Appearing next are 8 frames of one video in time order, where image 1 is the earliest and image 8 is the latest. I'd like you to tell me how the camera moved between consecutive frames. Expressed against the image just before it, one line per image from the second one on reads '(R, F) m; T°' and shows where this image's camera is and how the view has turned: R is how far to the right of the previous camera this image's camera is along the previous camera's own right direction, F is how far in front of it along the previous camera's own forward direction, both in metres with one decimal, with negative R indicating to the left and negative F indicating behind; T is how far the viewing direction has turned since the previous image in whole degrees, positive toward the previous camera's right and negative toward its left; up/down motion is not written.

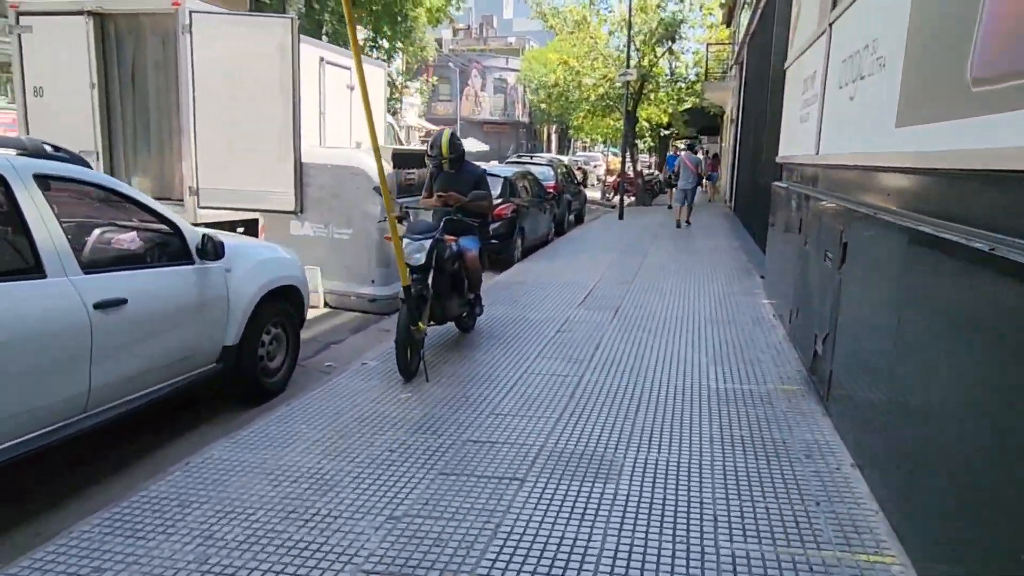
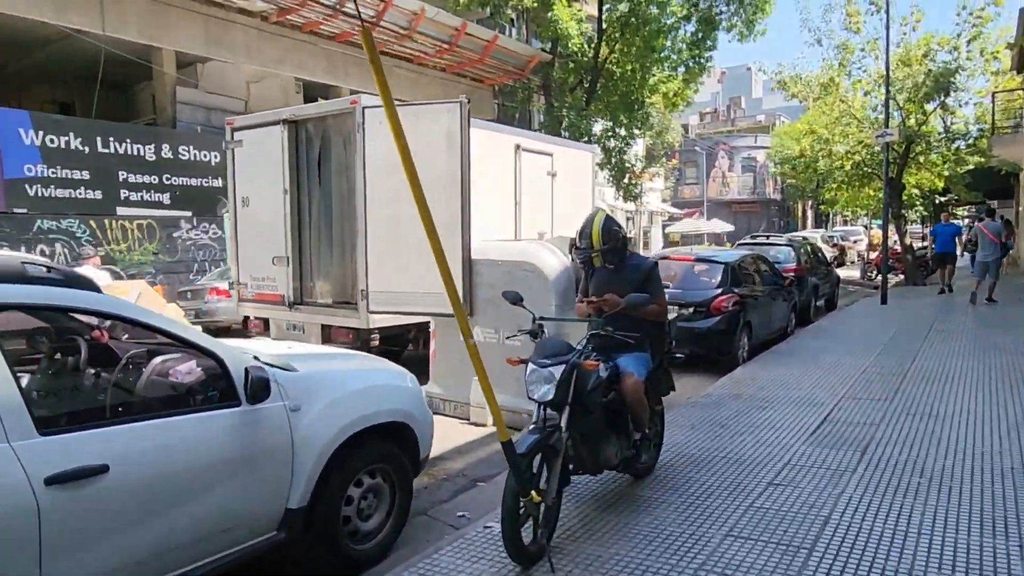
(+0.6, +1.8) m; -22°
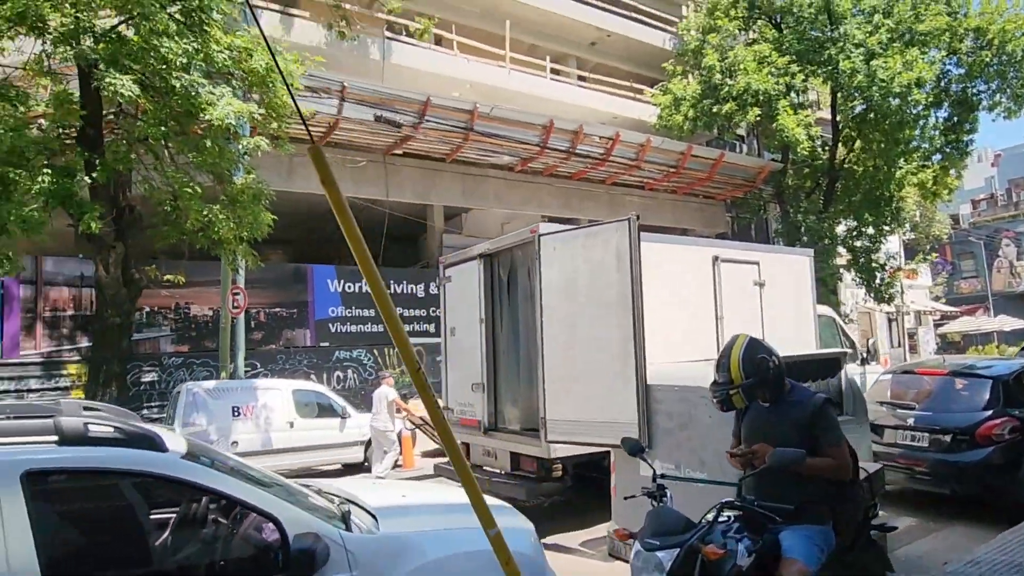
(+1.3, -0.1) m; -24°
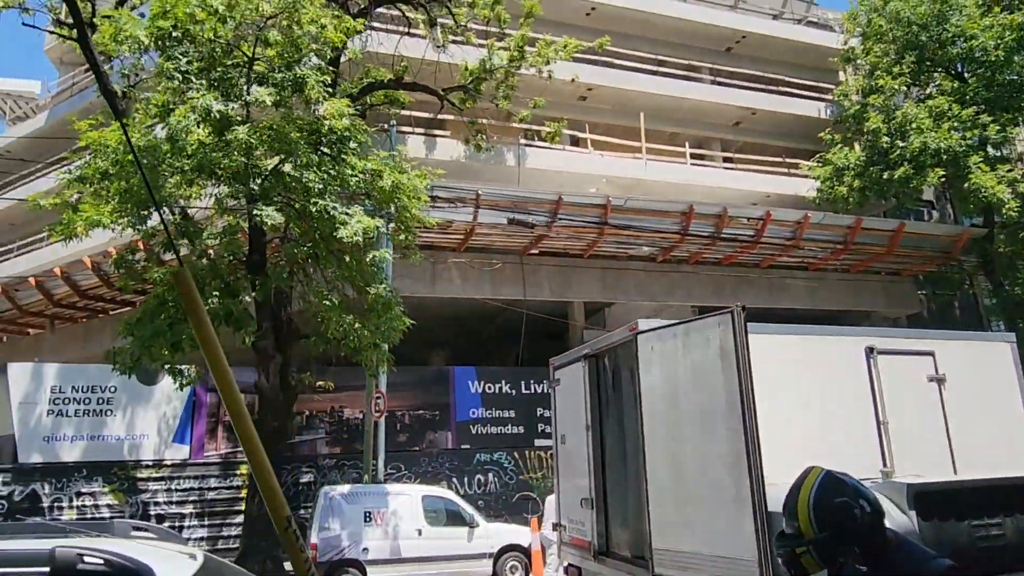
(+1.3, +0.6) m; -17°
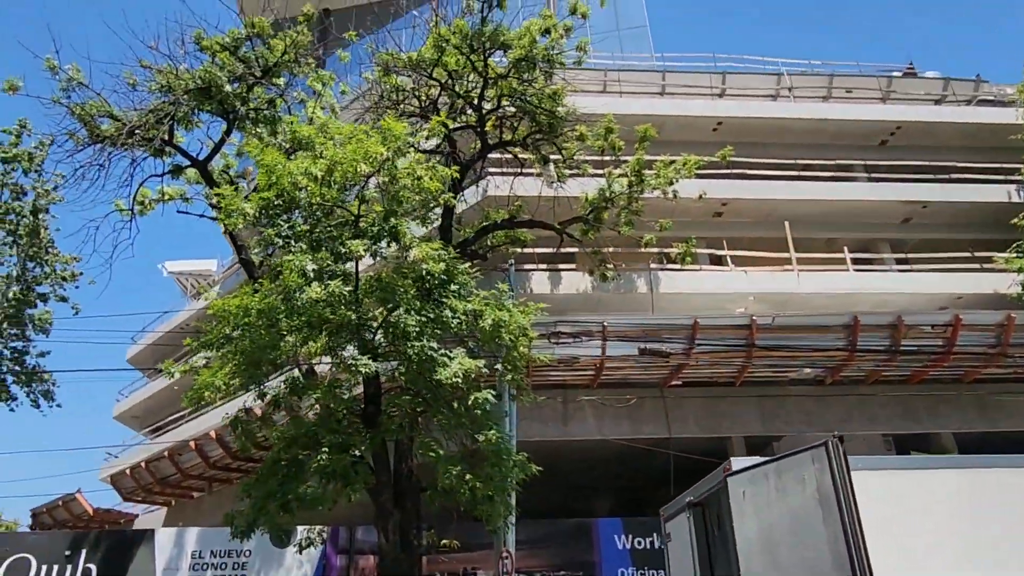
(+0.9, +1.2) m; -15°
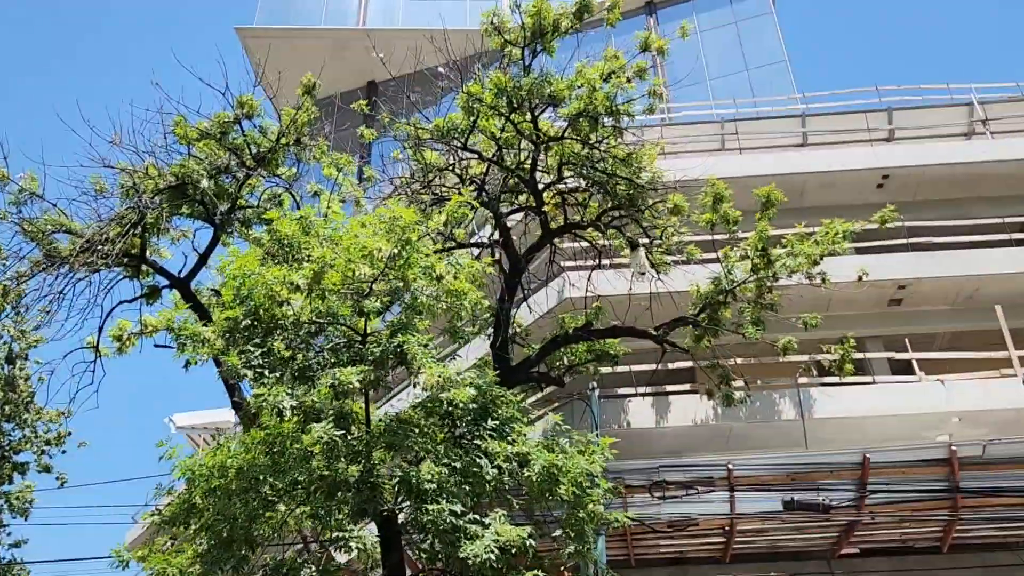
(+0.9, +3.5) m; -11°
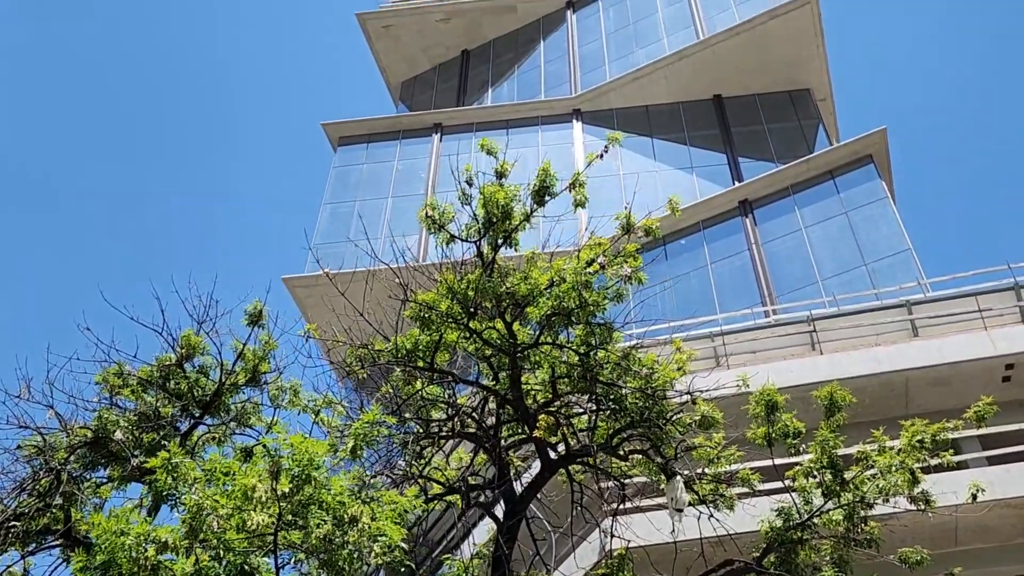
(+1.3, +1.7) m; -7°
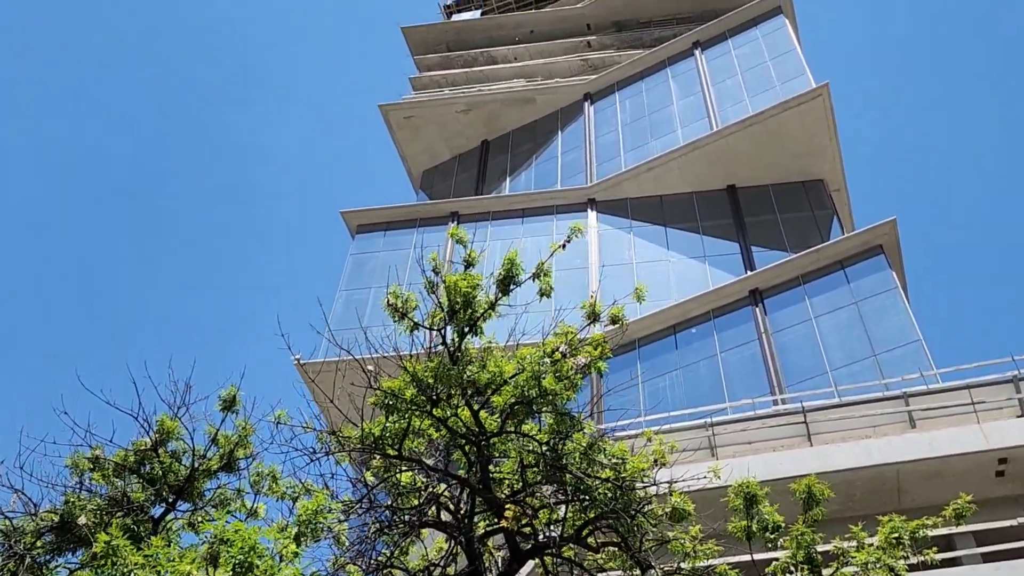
(+0.6, -0.3) m; -1°
